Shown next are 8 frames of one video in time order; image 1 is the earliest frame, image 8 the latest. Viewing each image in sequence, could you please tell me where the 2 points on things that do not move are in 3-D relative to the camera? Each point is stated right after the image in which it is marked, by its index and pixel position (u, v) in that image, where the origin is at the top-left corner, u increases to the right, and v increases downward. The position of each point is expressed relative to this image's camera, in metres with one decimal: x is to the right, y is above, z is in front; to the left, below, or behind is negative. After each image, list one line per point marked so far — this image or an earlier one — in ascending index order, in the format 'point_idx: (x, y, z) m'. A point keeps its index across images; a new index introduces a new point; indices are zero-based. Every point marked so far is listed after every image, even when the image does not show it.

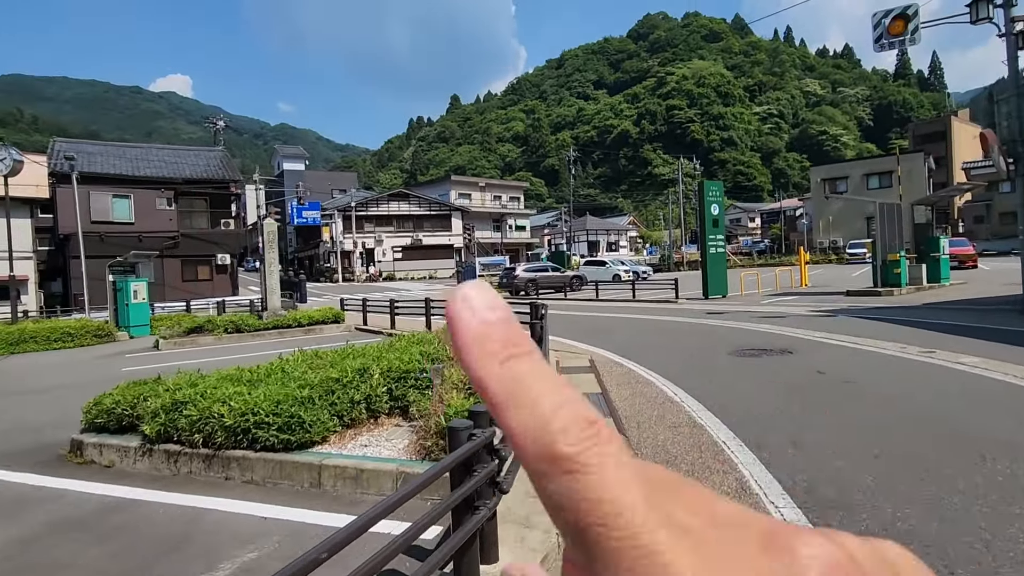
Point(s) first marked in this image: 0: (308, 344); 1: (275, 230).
0: (-5.1, -1.3, +14.7) m
1: (-6.6, +1.5, +16.4) m
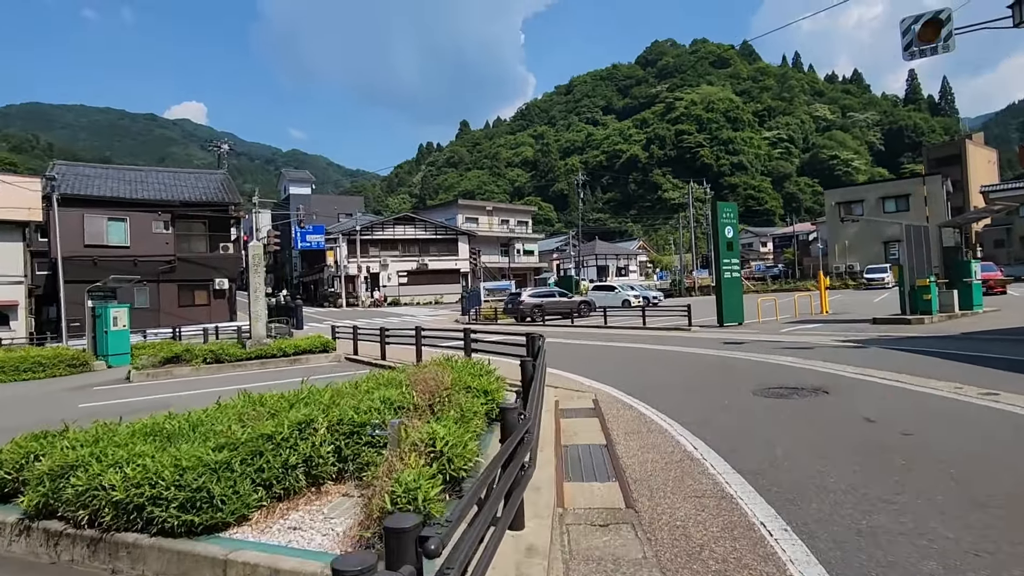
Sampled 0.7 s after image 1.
0: (-5.1, -1.9, +13.7) m
1: (-6.5, +0.8, +15.5) m
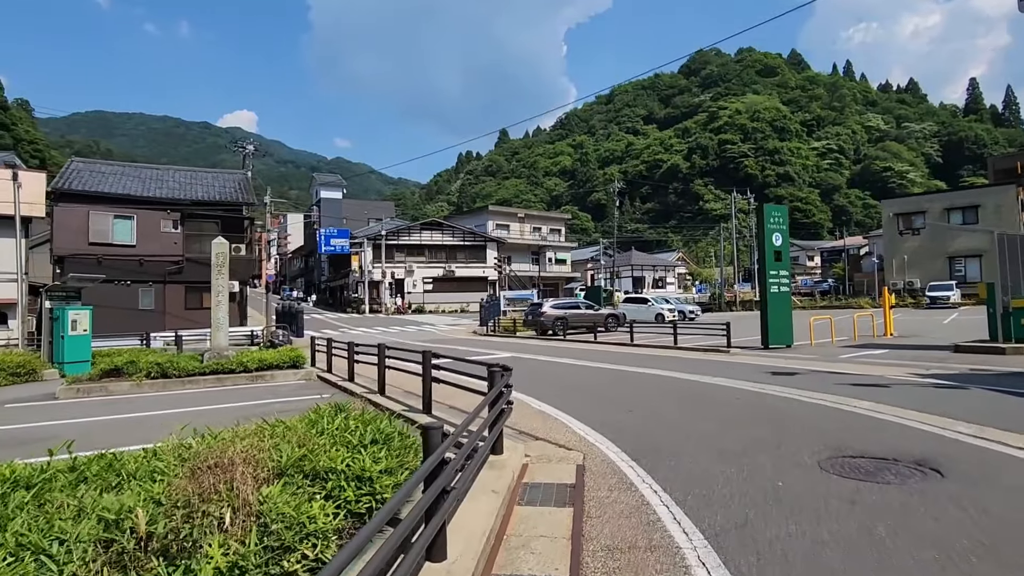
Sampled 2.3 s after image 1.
0: (-5.2, -2.0, +11.5) m
1: (-6.5, +0.7, +13.5) m
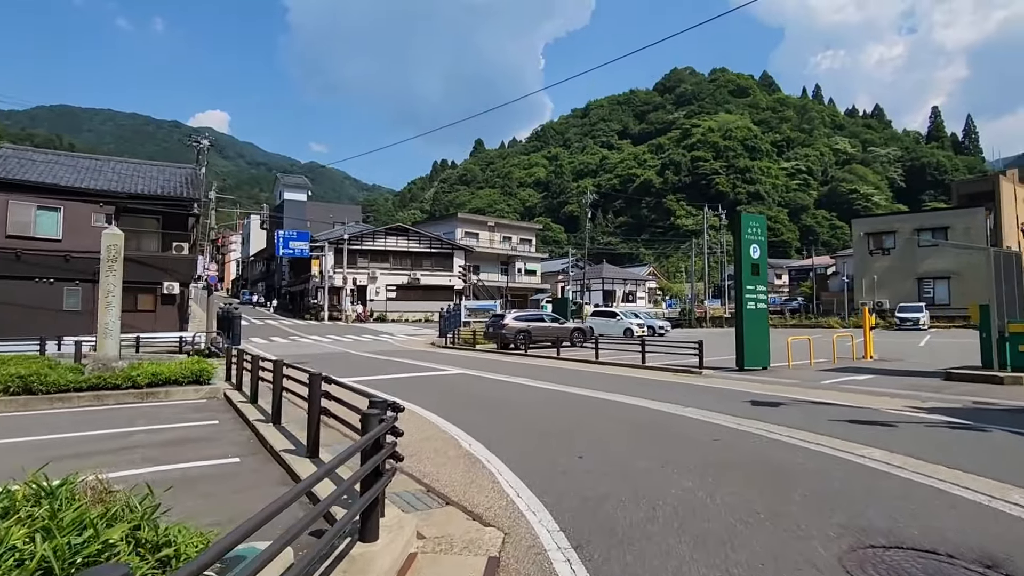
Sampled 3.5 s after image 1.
0: (-6.2, -2.0, +9.5) m
1: (-7.5, +0.7, +11.5) m
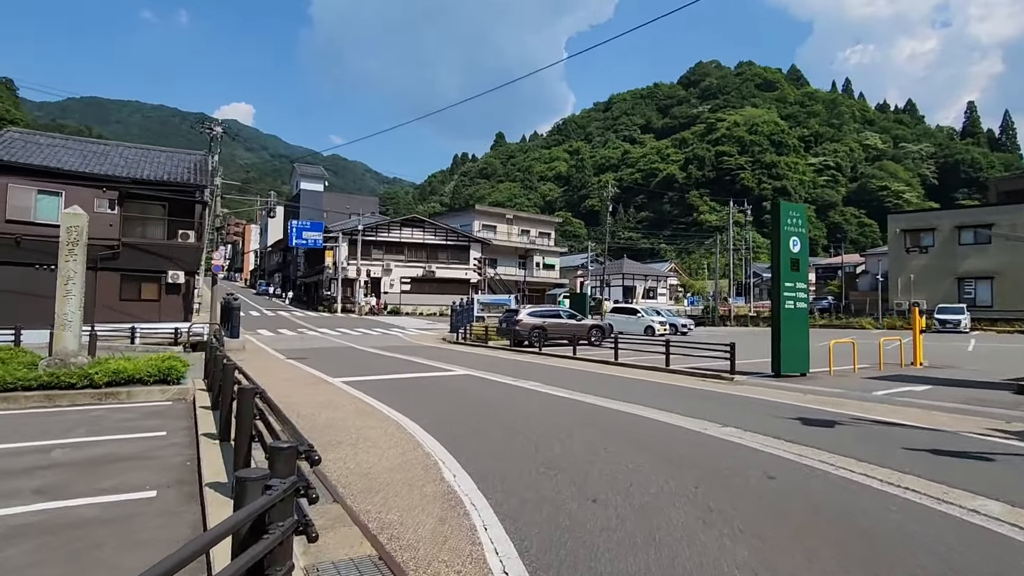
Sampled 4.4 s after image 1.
0: (-6.1, -1.8, +8.3) m
1: (-7.3, +1.0, +10.3) m
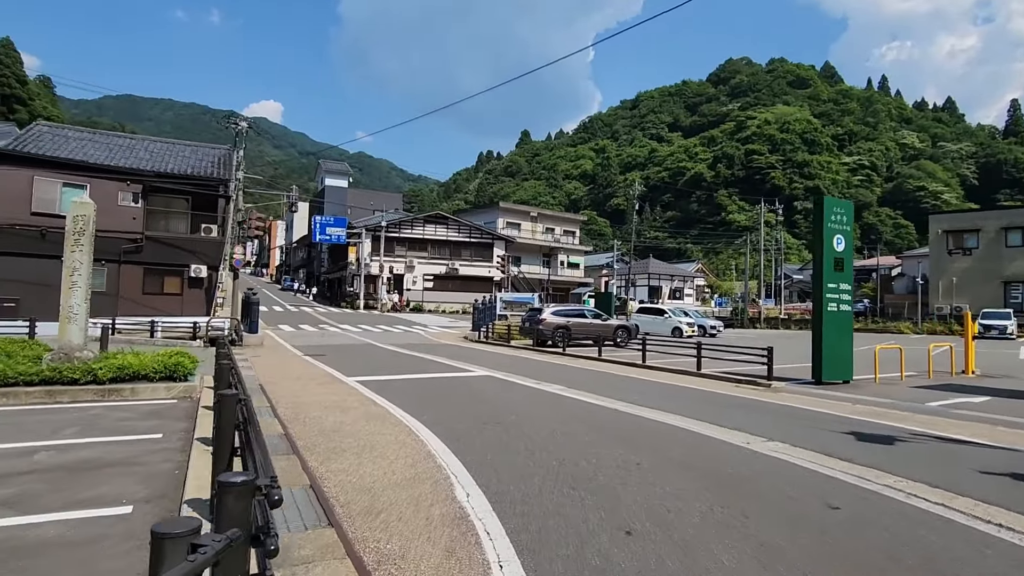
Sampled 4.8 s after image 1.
0: (-5.9, -1.7, +7.9) m
1: (-6.9, +1.1, +9.9) m
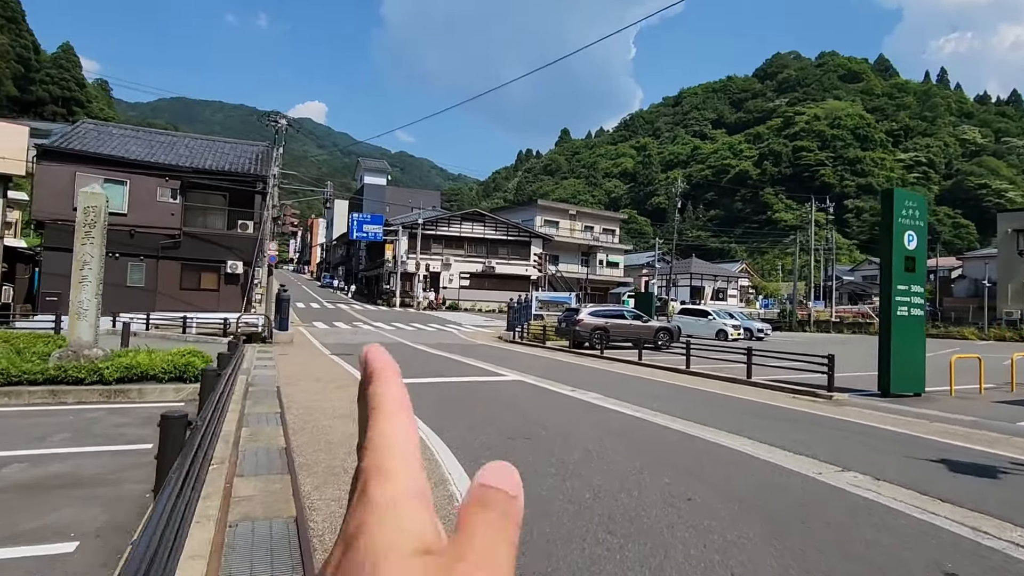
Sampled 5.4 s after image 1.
0: (-5.5, -1.6, +7.4) m
1: (-6.4, +1.2, +9.4) m
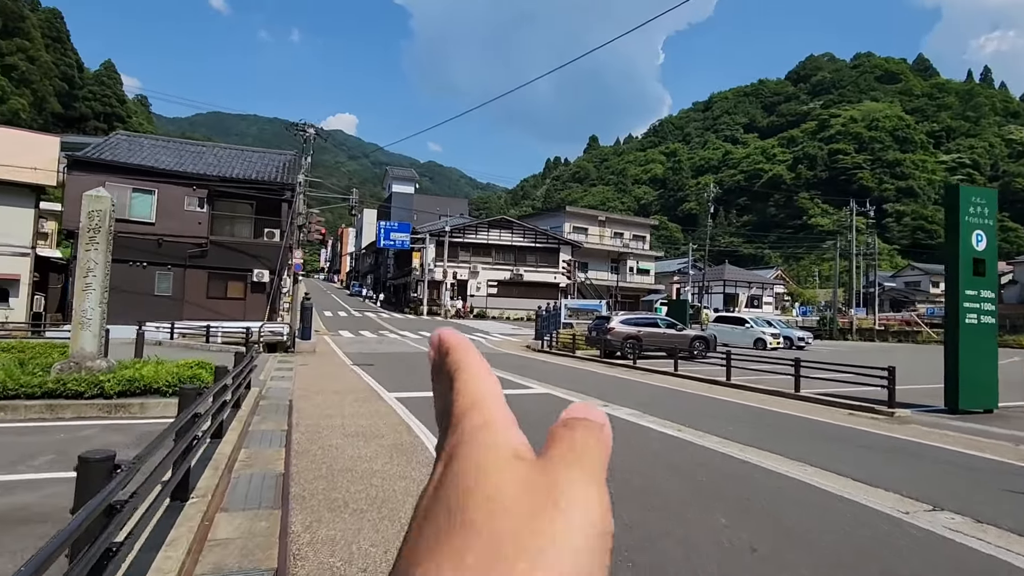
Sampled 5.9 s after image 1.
0: (-5.2, -1.7, +6.8) m
1: (-6.0, +1.1, +9.0) m
